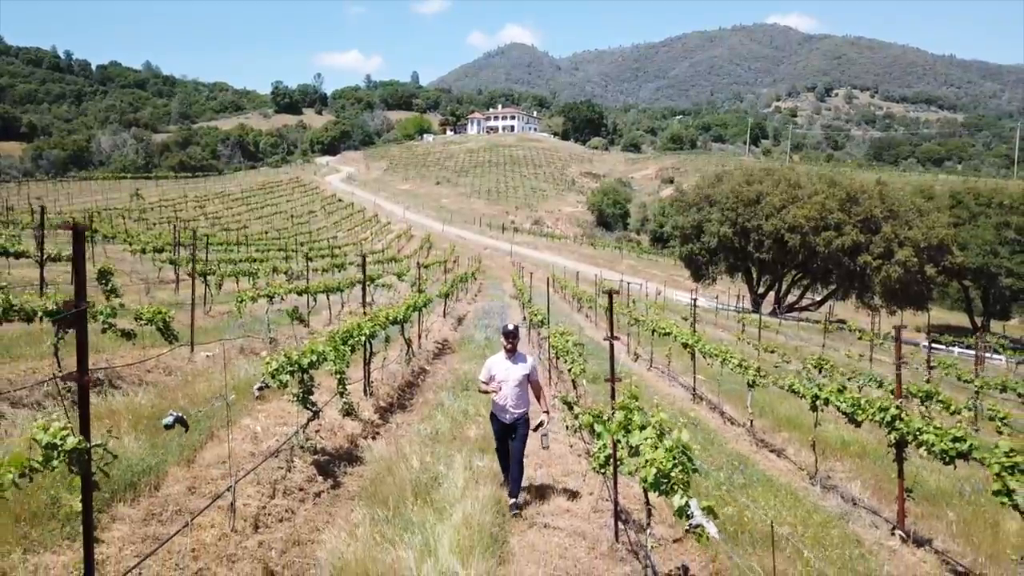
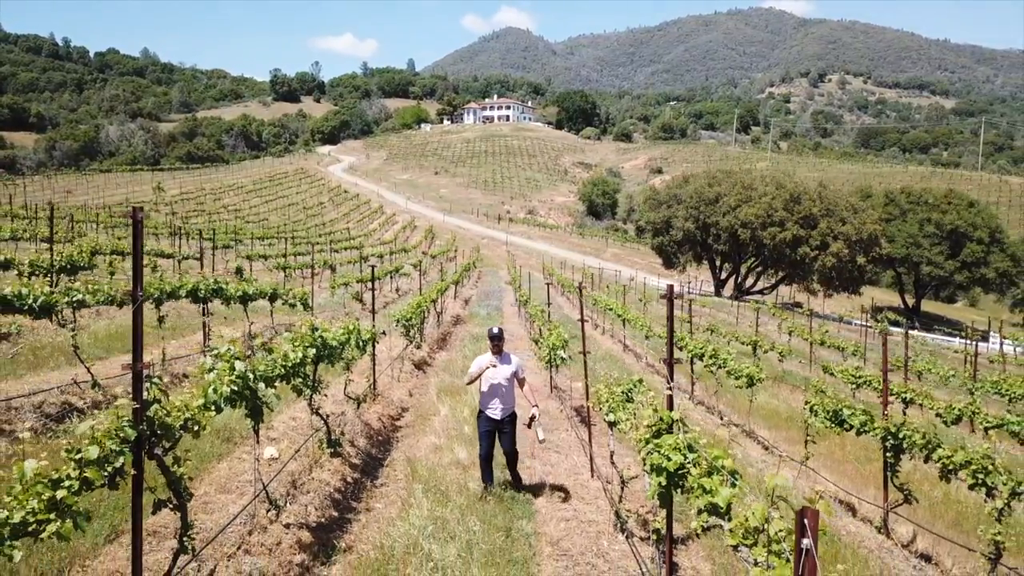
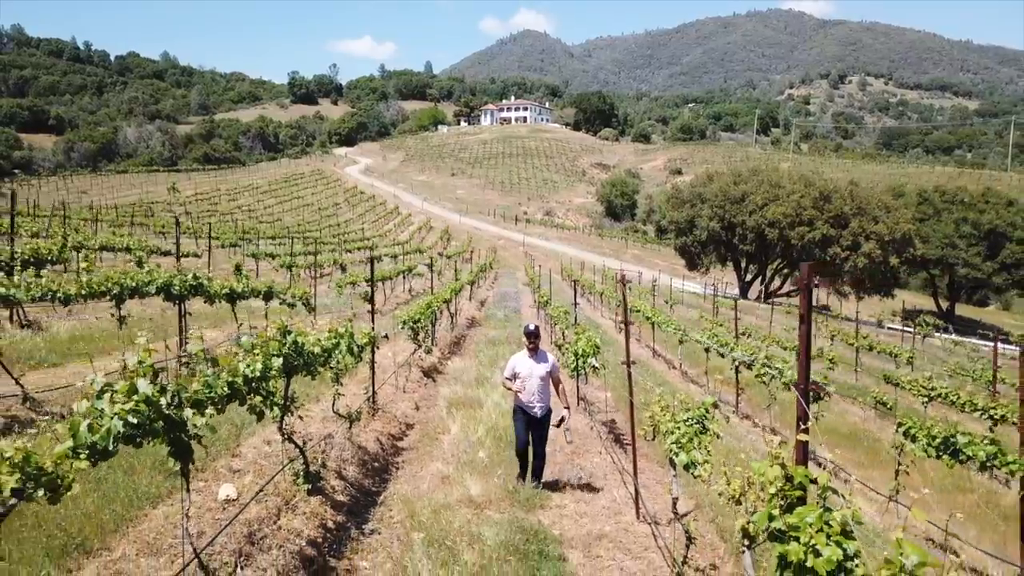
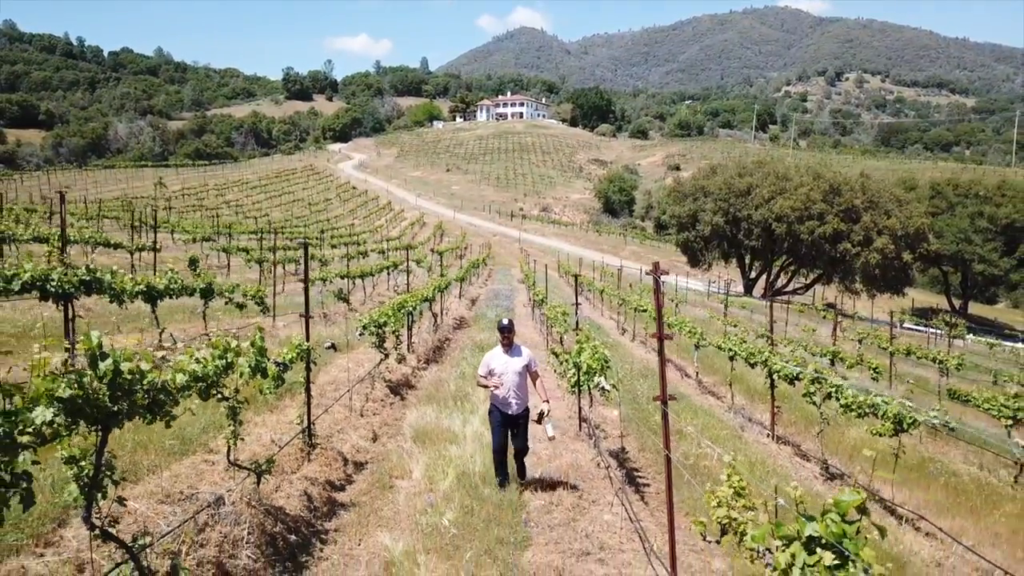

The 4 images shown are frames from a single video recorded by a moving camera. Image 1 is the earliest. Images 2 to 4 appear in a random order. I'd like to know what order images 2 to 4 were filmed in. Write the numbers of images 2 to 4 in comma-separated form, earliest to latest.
4, 3, 2
